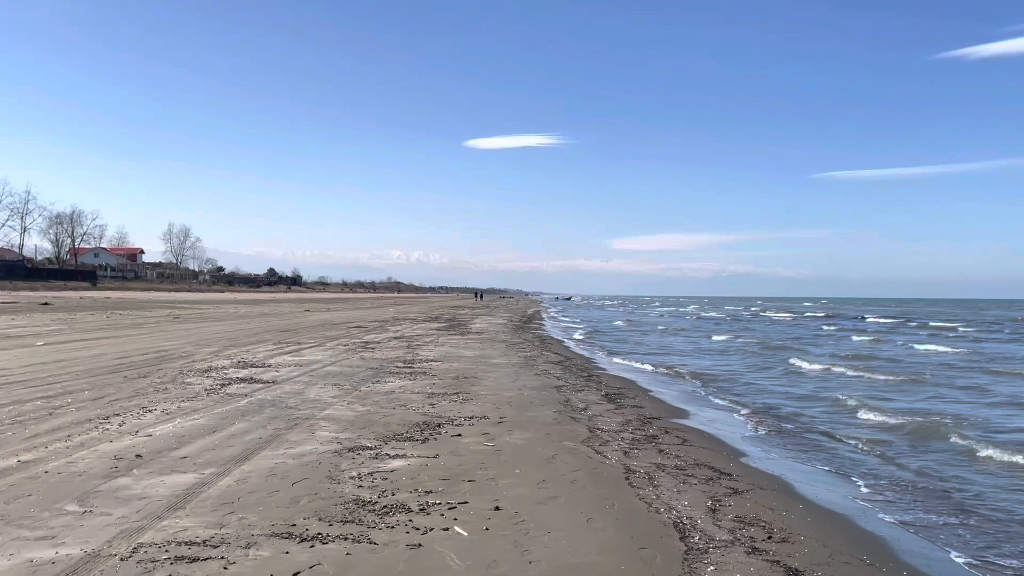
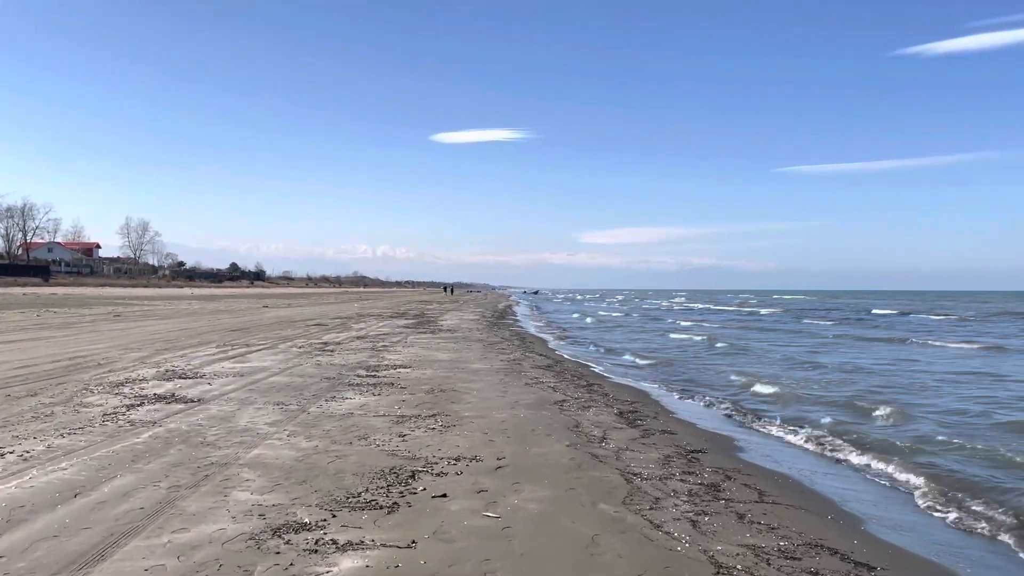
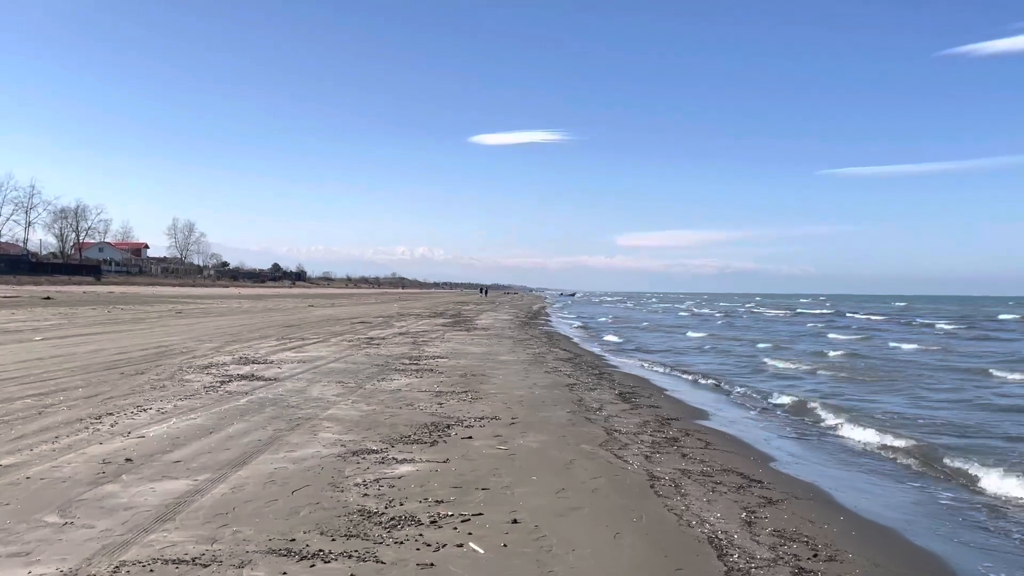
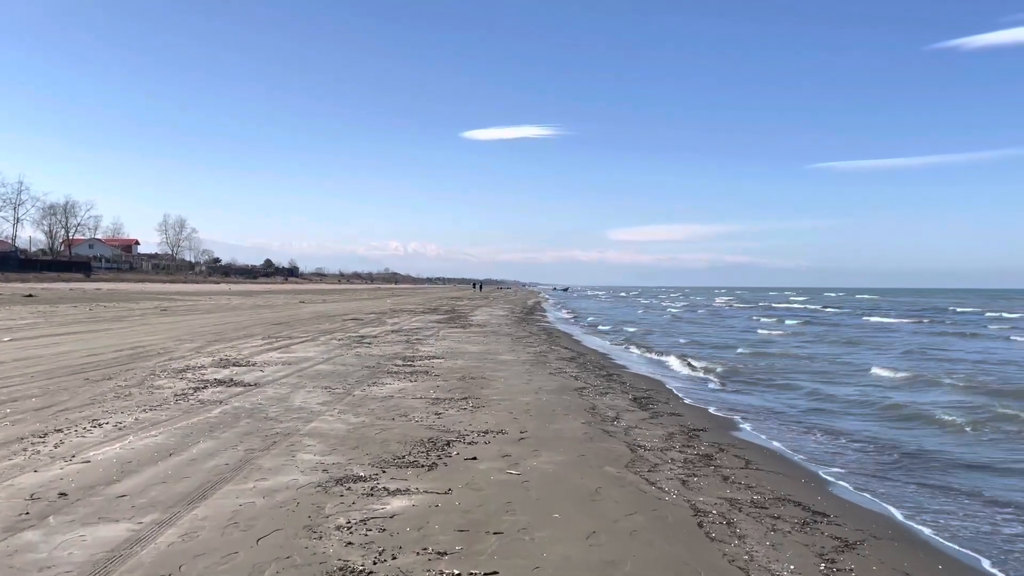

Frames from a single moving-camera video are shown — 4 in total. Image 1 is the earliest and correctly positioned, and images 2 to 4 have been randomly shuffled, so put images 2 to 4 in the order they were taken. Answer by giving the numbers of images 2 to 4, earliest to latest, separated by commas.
3, 4, 2
